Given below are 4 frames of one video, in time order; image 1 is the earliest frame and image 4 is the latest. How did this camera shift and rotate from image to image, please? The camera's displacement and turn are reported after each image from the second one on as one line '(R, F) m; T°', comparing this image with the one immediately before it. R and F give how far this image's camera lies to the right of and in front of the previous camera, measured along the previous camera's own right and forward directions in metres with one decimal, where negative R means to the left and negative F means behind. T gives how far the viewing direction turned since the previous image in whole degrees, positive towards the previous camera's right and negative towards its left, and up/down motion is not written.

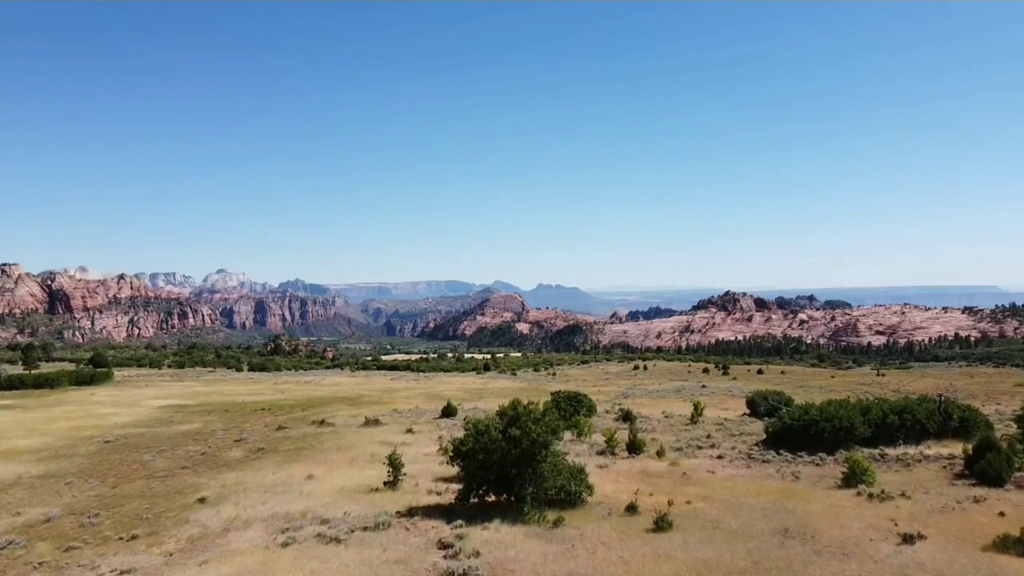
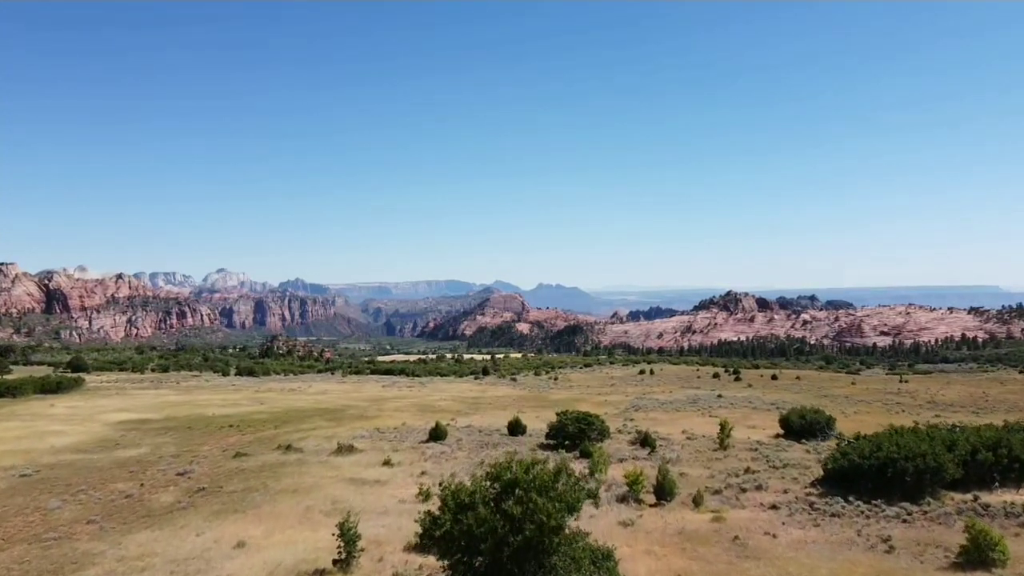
(+0.1, +6.1) m; 0°
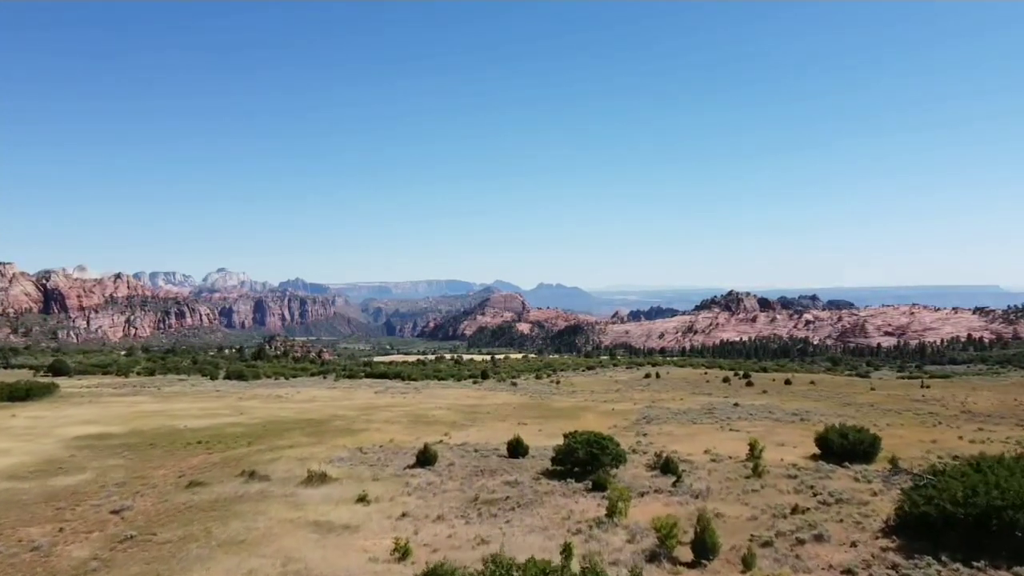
(0.0, +5.0) m; 0°
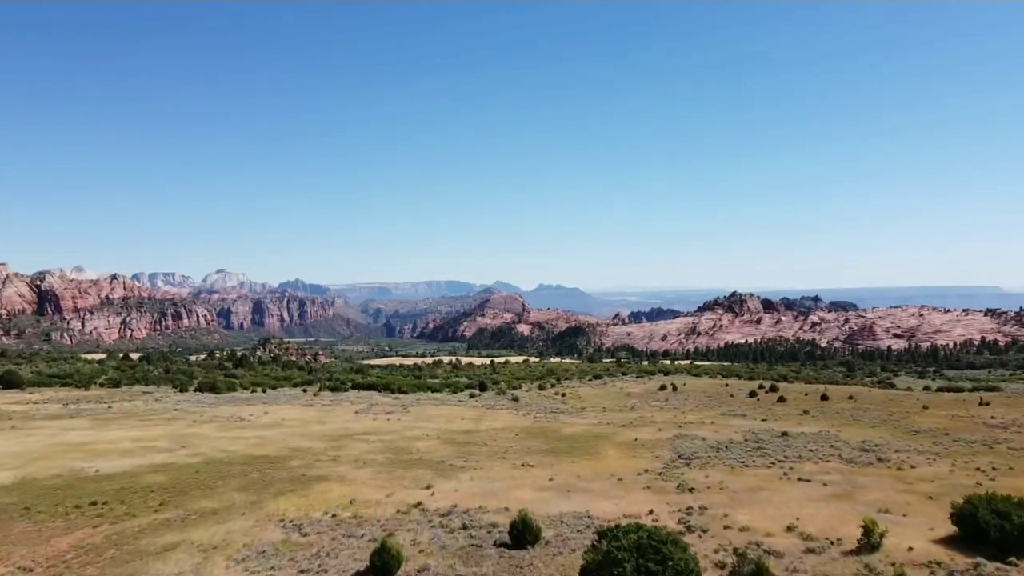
(-0.2, +11.2) m; 0°
